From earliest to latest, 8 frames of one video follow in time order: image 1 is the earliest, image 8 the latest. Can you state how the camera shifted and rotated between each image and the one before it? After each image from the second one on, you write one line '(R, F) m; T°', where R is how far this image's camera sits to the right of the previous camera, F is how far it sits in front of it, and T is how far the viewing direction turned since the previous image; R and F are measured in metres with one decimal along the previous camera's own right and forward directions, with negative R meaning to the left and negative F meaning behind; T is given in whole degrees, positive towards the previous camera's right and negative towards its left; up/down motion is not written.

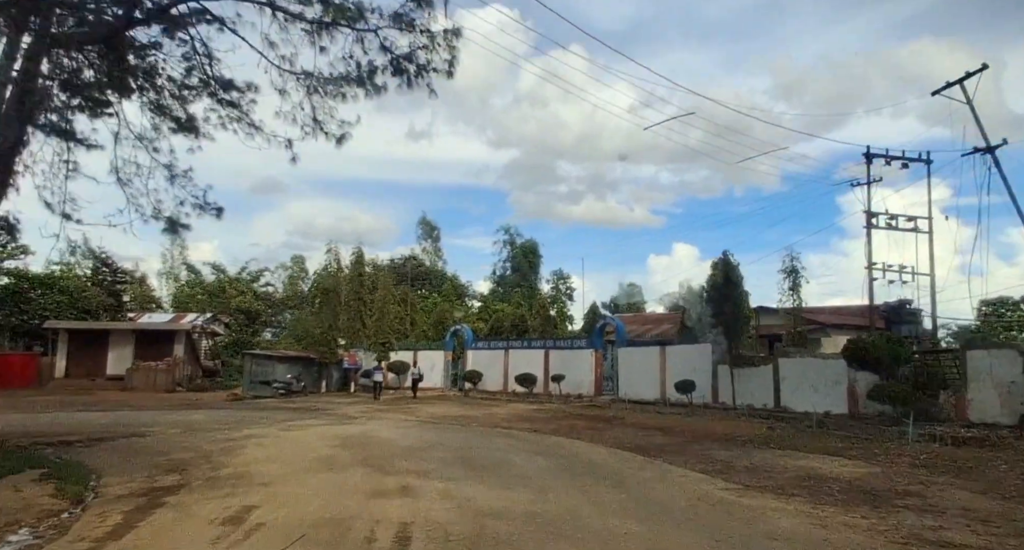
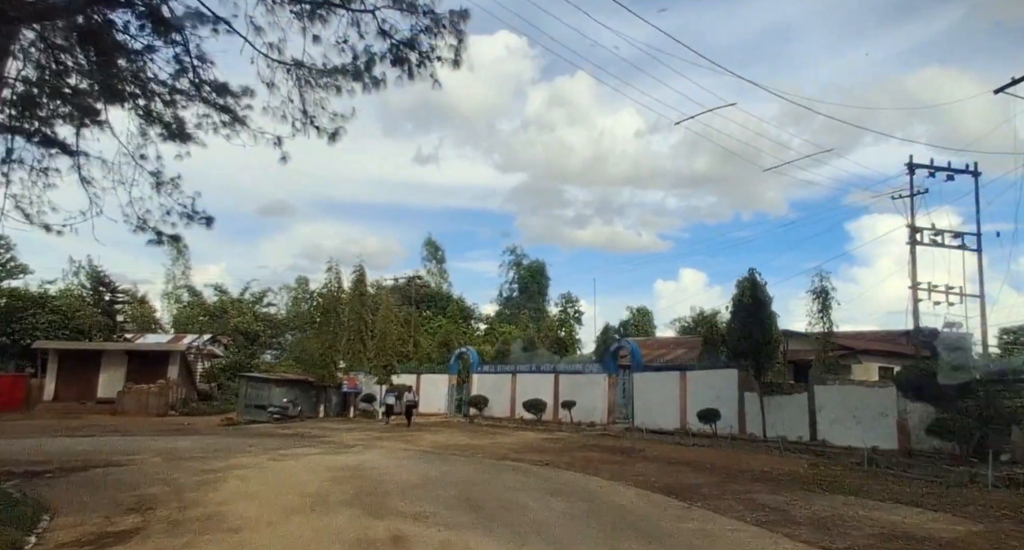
(-0.1, +1.6) m; -1°
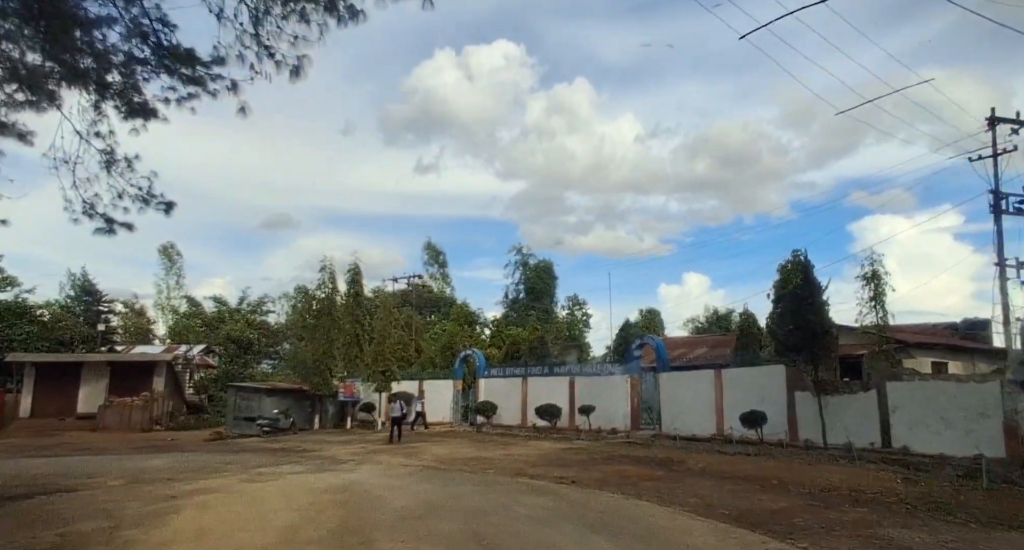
(-0.2, +2.8) m; 0°
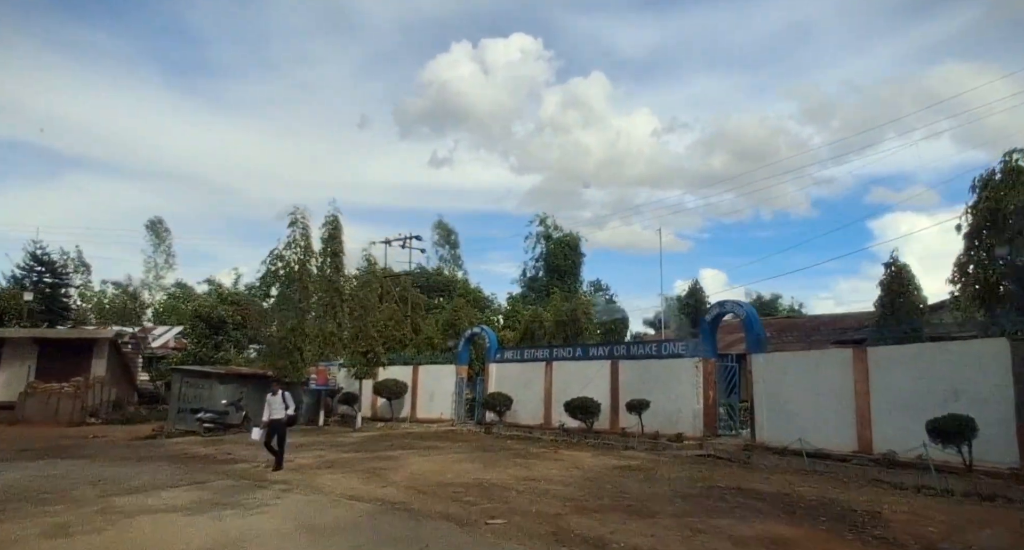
(-0.2, +7.5) m; -1°
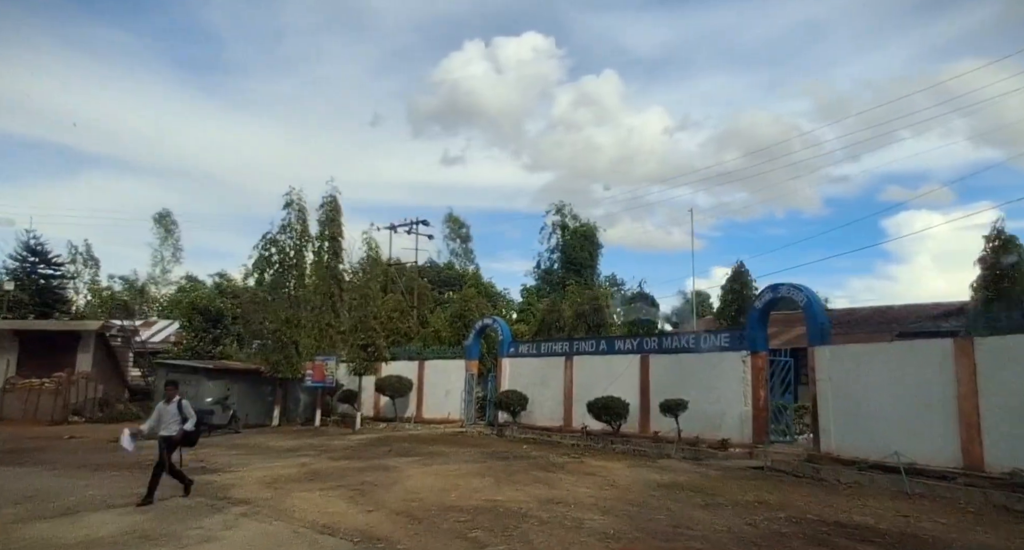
(-0.1, +2.5) m; -1°
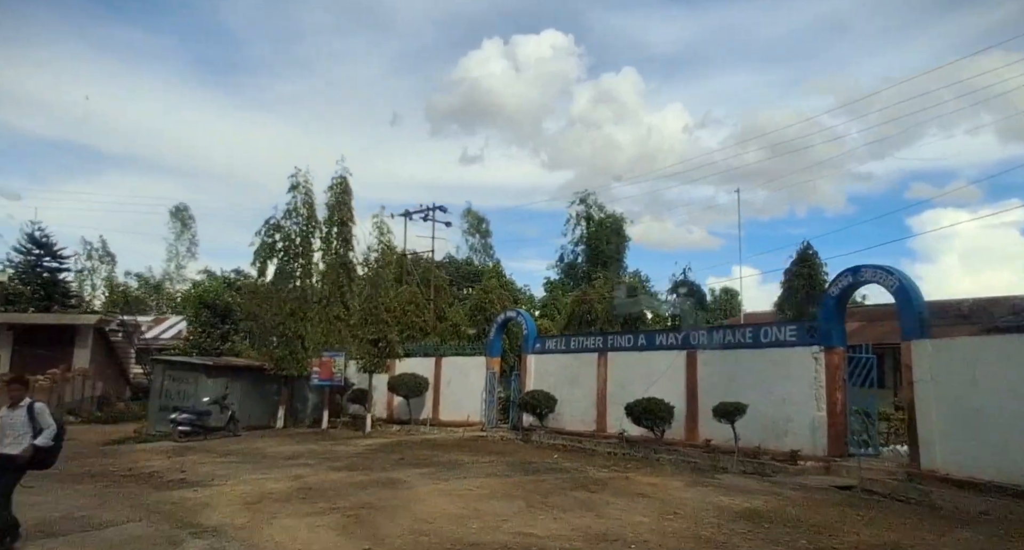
(-0.2, +2.2) m; -2°
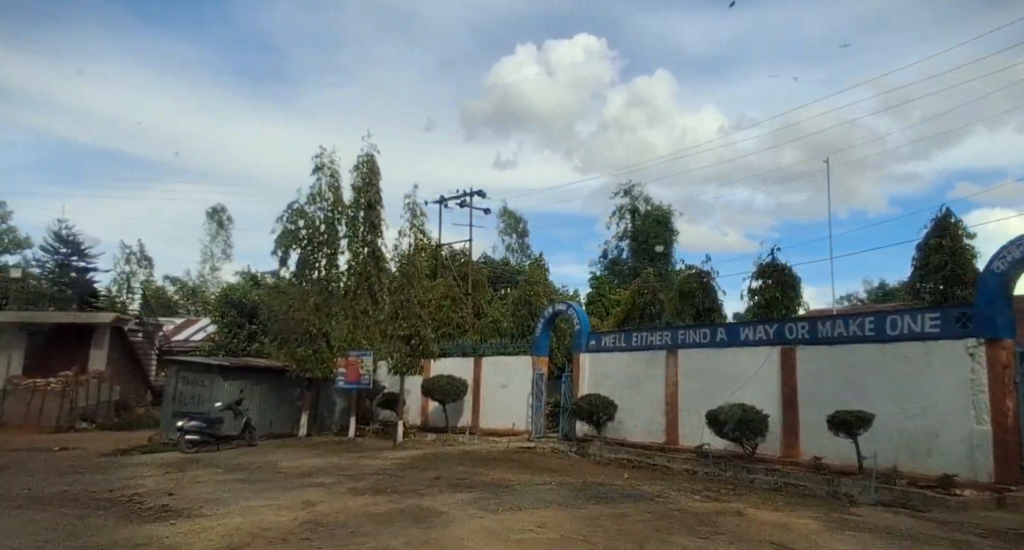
(-0.4, +2.7) m; -3°
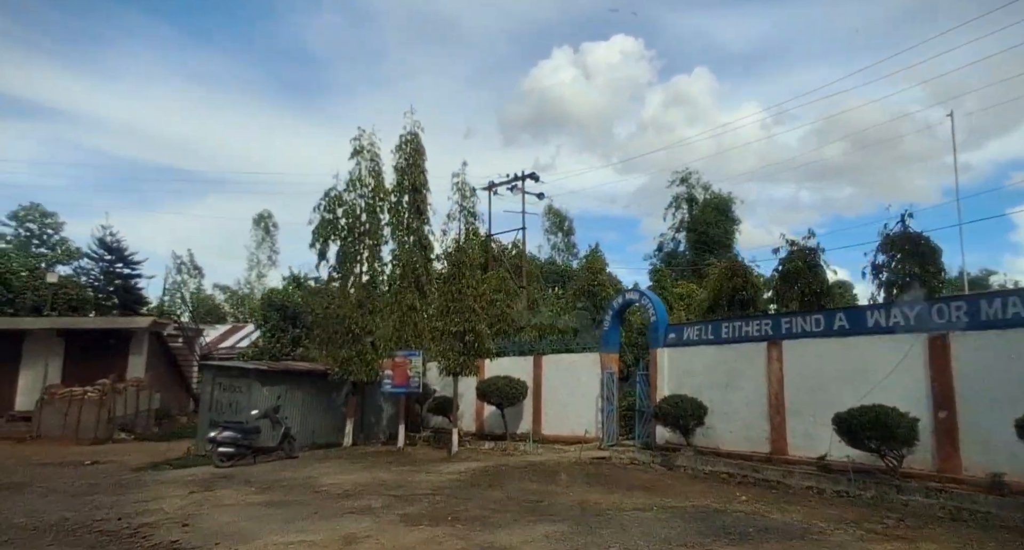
(-0.6, +2.2) m; -4°
